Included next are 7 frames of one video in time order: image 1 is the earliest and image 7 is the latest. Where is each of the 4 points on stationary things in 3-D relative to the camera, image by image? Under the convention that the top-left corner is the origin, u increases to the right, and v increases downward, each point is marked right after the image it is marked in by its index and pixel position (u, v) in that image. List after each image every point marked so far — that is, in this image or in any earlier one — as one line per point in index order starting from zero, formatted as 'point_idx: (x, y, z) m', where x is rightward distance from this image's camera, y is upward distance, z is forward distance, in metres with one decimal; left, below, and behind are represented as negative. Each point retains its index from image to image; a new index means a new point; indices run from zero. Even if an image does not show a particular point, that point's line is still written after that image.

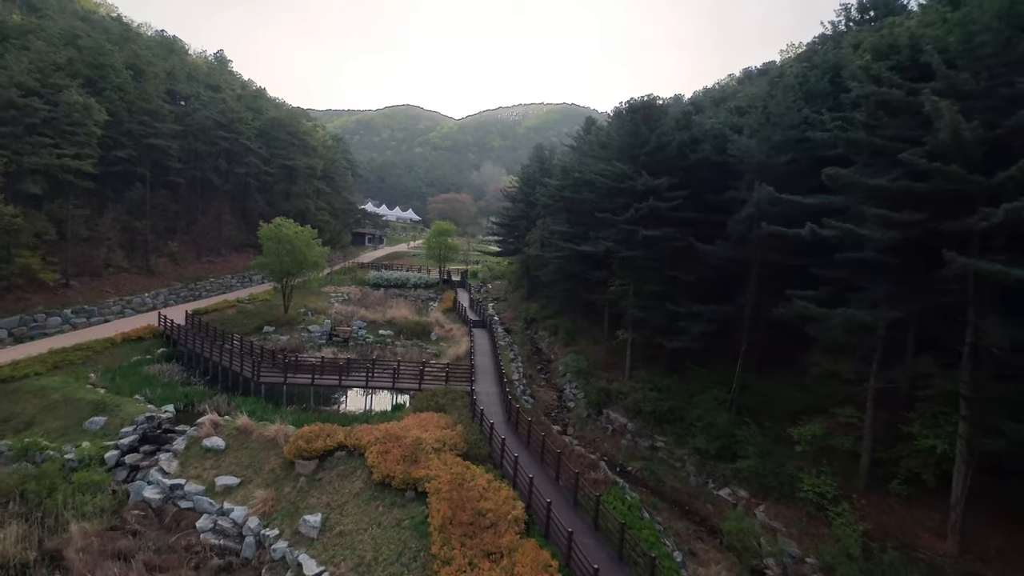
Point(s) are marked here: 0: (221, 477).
0: (-8.9, -5.8, +14.5) m
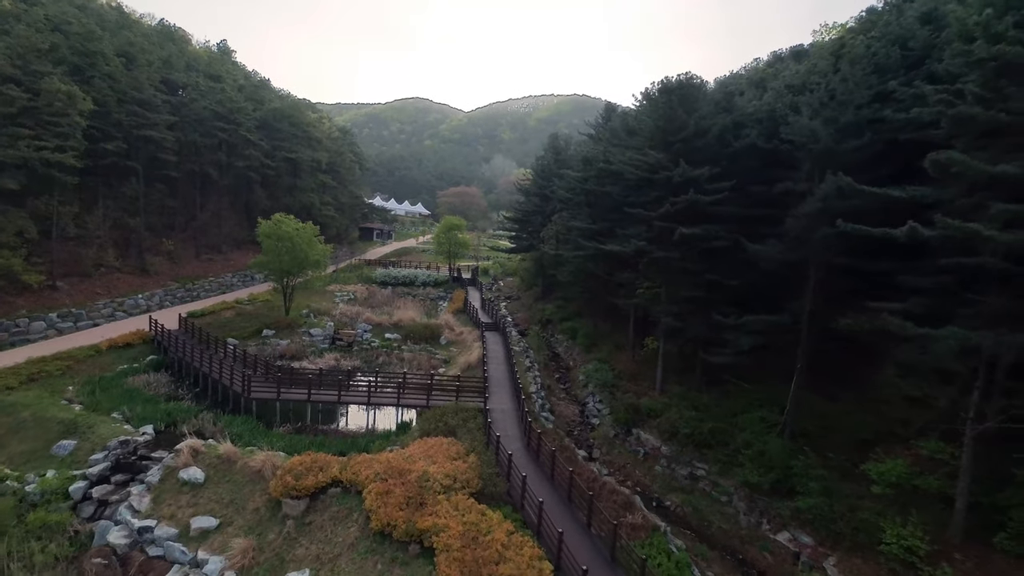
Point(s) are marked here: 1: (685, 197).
0: (-8.3, -6.1, +12.5) m
1: (+6.1, +3.2, +16.7) m
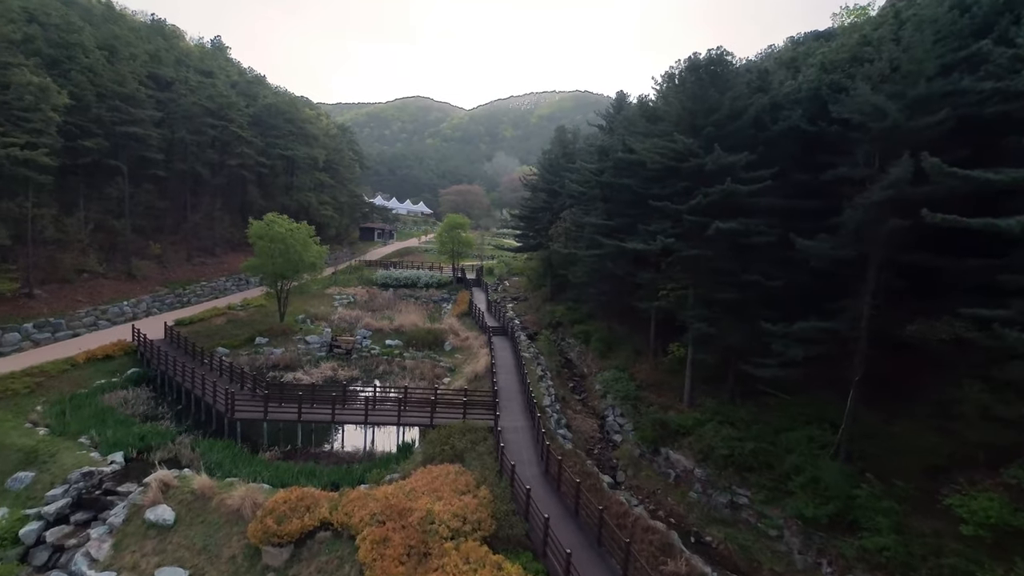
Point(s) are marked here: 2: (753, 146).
0: (-7.9, -6.3, +10.7) m
1: (+6.4, +3.1, +14.8) m
2: (+8.1, +4.8, +16.0) m
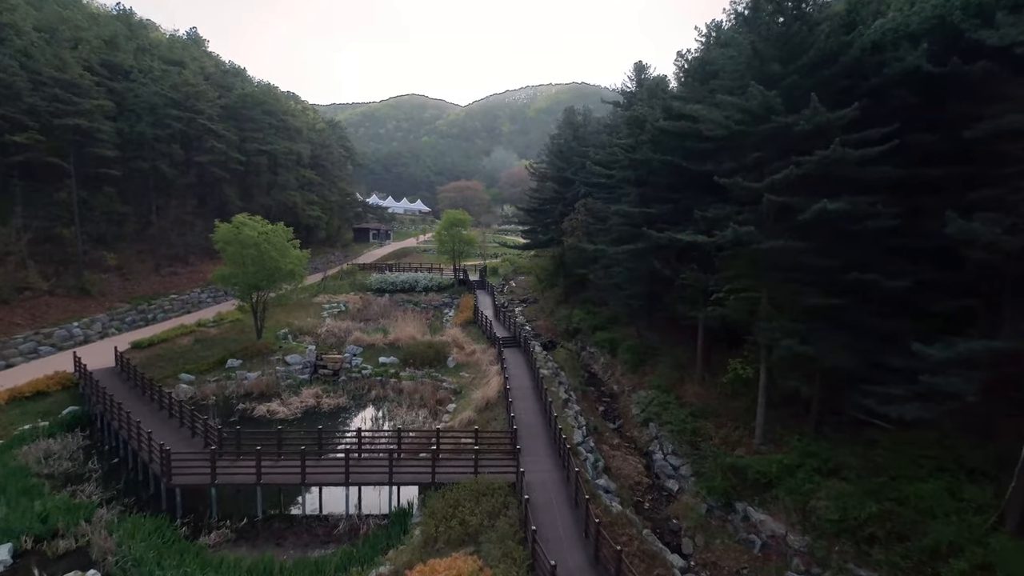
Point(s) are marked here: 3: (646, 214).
0: (-7.1, -6.9, +6.7) m
1: (+6.9, +3.0, +10.7) m
2: (+8.5, +4.7, +11.9) m
3: (+4.7, +2.6, +16.7) m
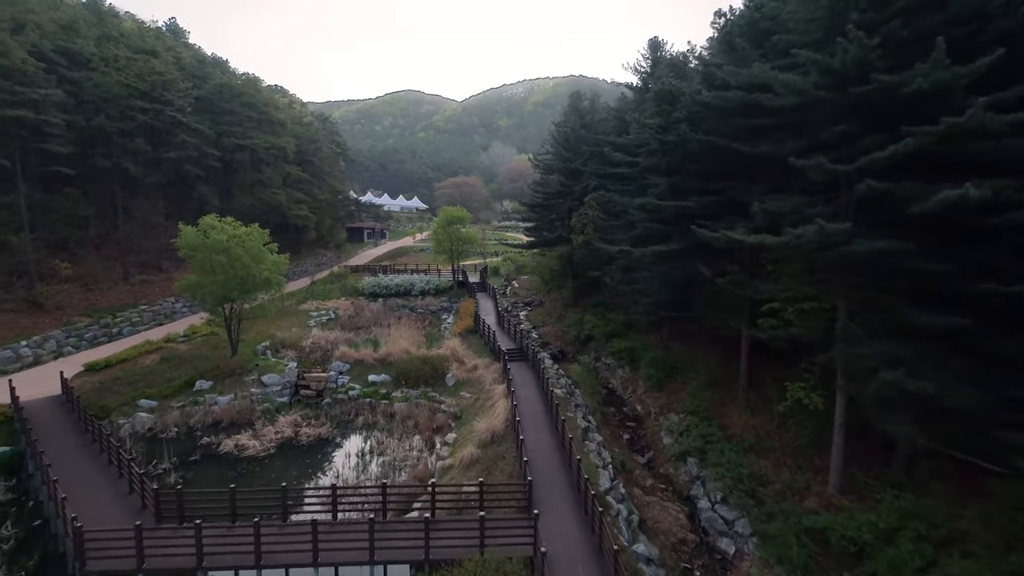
0: (-6.7, -7.5, +3.9) m
1: (+7.1, +2.7, +7.8) m
2: (+8.7, +4.5, +9.0) m
3: (+4.9, +2.3, +13.8) m
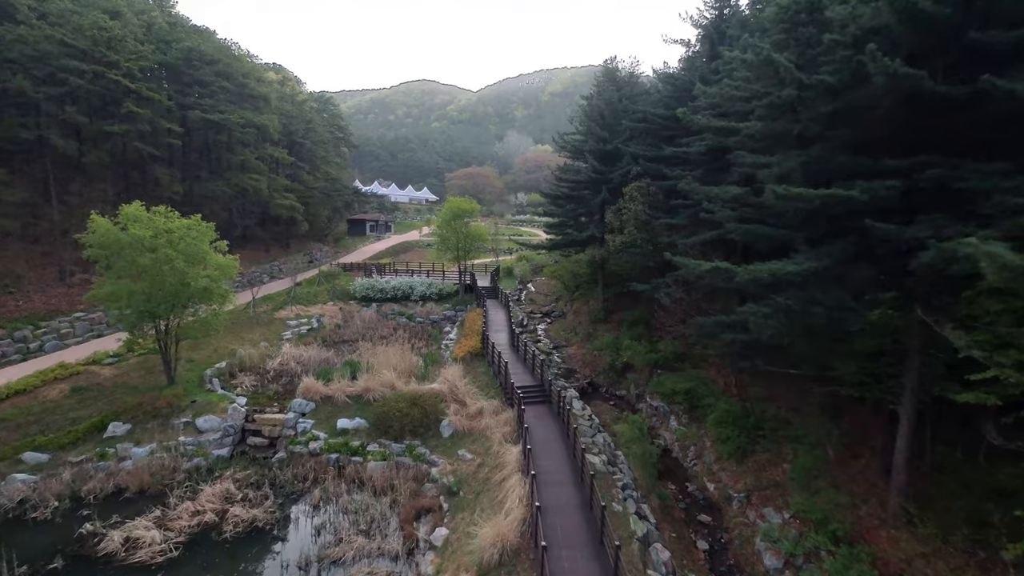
0: (-6.7, -8.2, -1.4) m
1: (+7.5, +1.8, +2.0) m
2: (+9.1, +3.5, +3.1) m
3: (+5.4, +1.5, +8.1) m
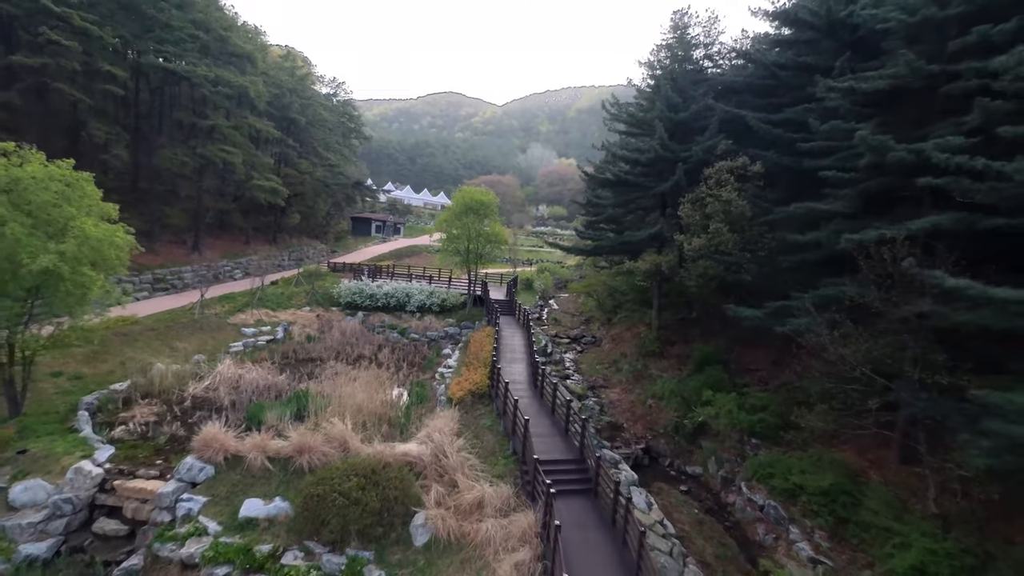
0: (-7.0, -7.4, -7.9) m
1: (+7.8, +1.6, -4.6) m
2: (+9.6, +3.2, -3.4) m
3: (+6.0, +1.2, +1.5) m
